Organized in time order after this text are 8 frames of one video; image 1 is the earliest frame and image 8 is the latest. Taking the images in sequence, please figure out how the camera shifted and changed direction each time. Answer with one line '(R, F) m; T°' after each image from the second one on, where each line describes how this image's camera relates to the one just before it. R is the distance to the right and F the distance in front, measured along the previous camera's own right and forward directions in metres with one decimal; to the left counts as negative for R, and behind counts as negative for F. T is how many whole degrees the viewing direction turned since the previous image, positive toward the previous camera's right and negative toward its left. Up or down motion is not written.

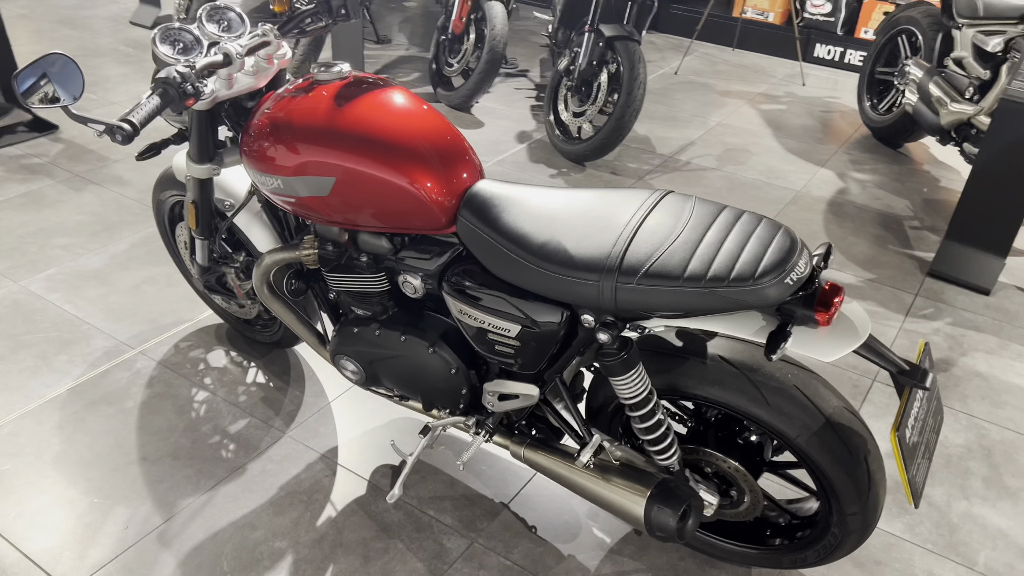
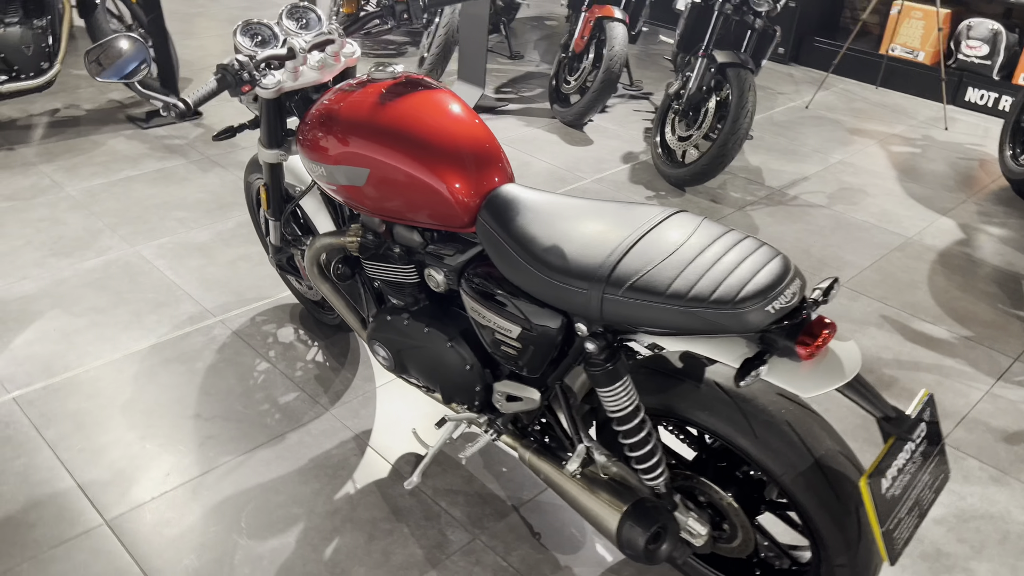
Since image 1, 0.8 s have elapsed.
(+0.3, 0.0) m; -10°
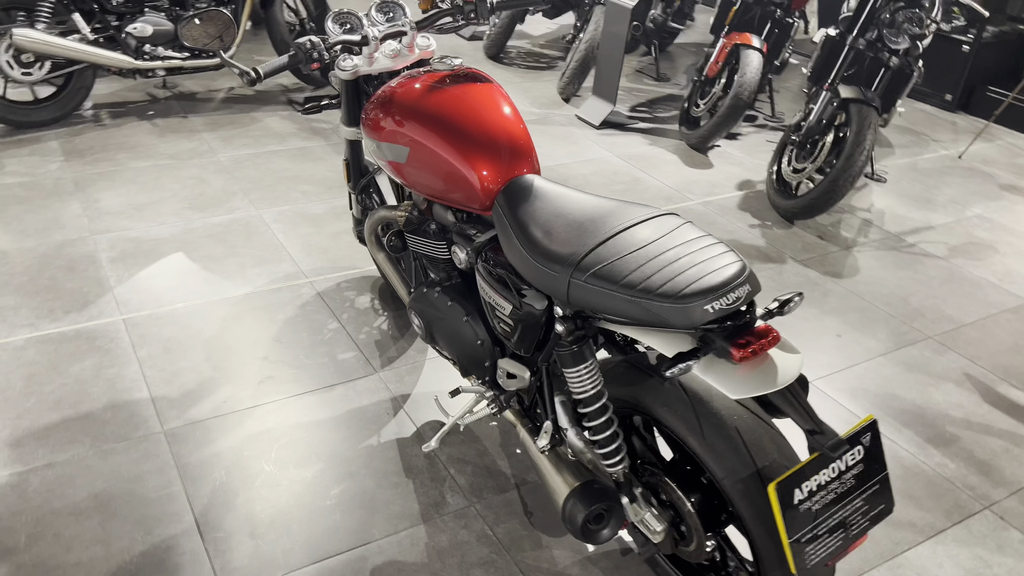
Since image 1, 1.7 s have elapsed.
(+0.4, -0.1) m; -12°
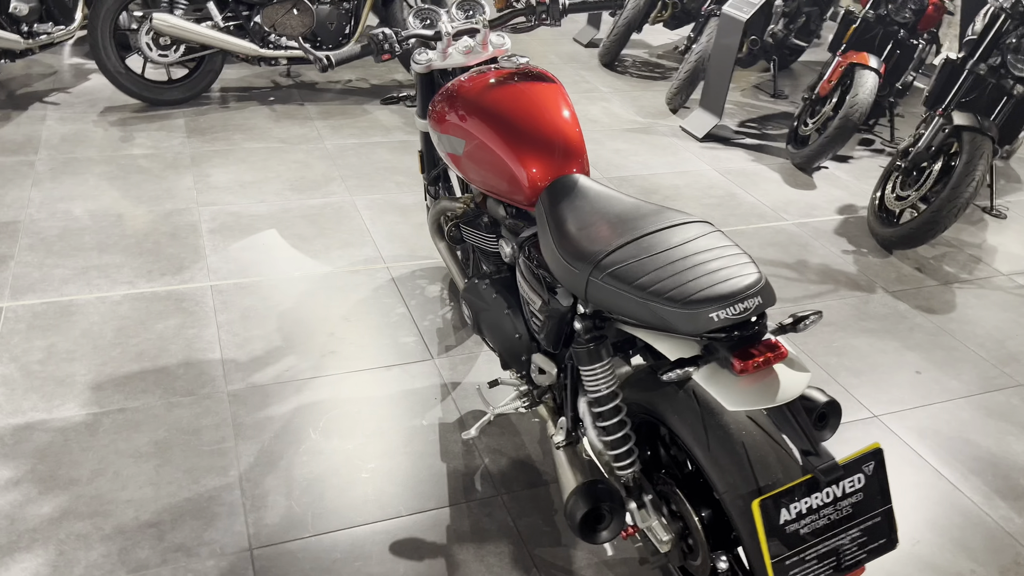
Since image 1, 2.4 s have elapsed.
(+0.2, 0.0) m; -8°
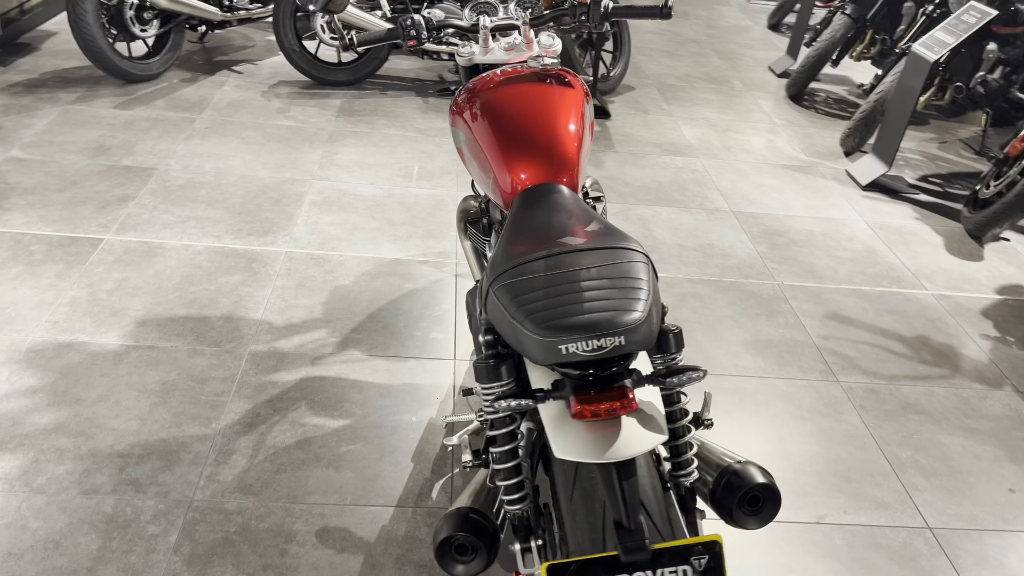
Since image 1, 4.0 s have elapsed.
(+0.6, +0.2) m; -15°
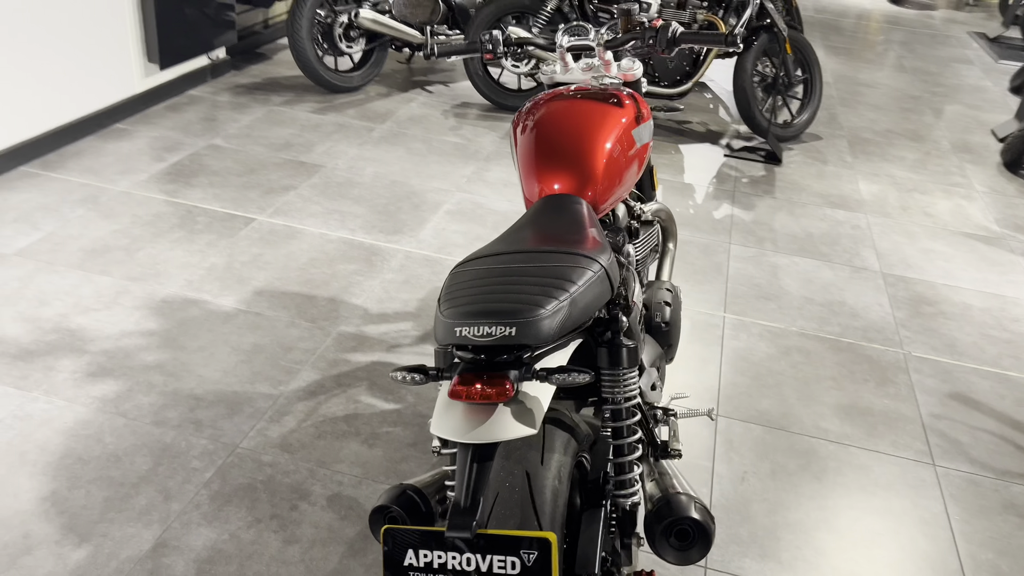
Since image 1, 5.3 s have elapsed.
(+0.5, 0.0) m; -16°
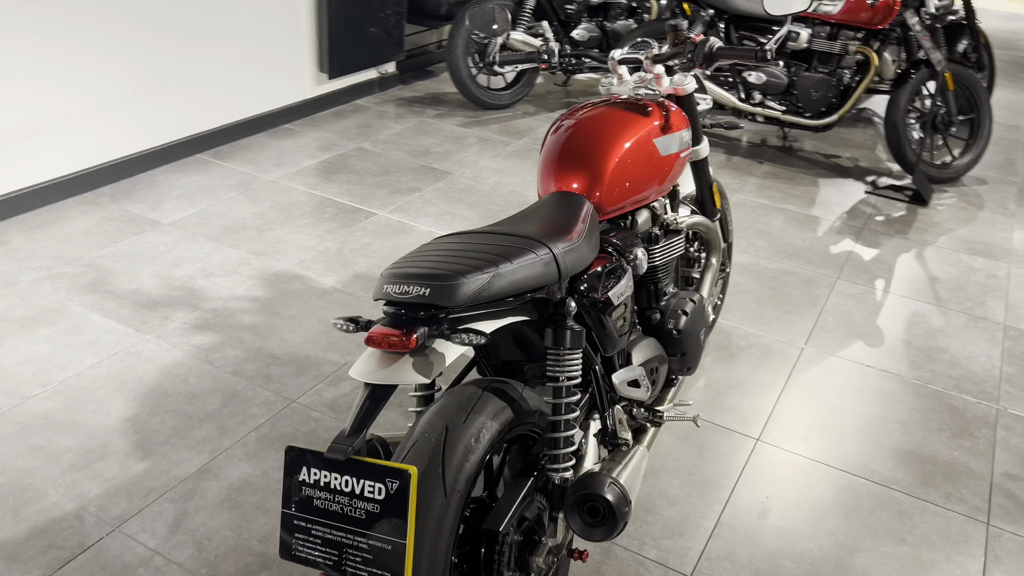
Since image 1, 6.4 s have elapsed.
(+0.4, -0.1) m; -14°
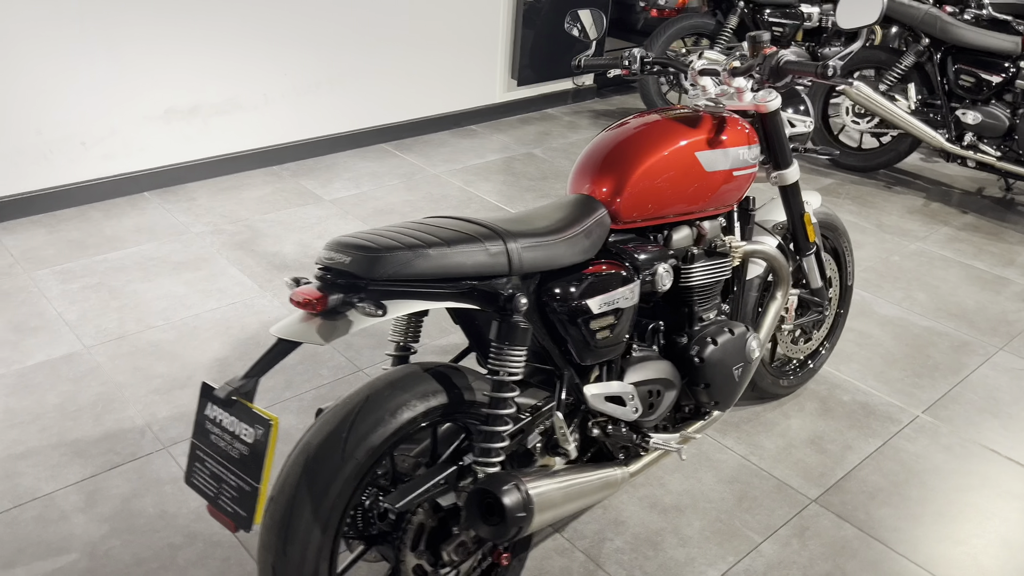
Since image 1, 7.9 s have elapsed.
(+0.5, +0.1) m; -17°
